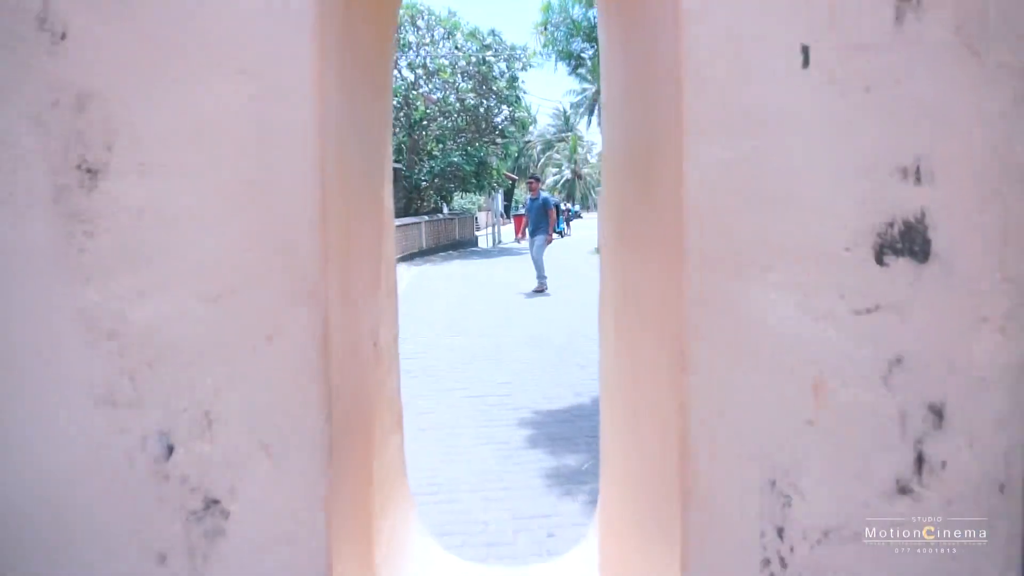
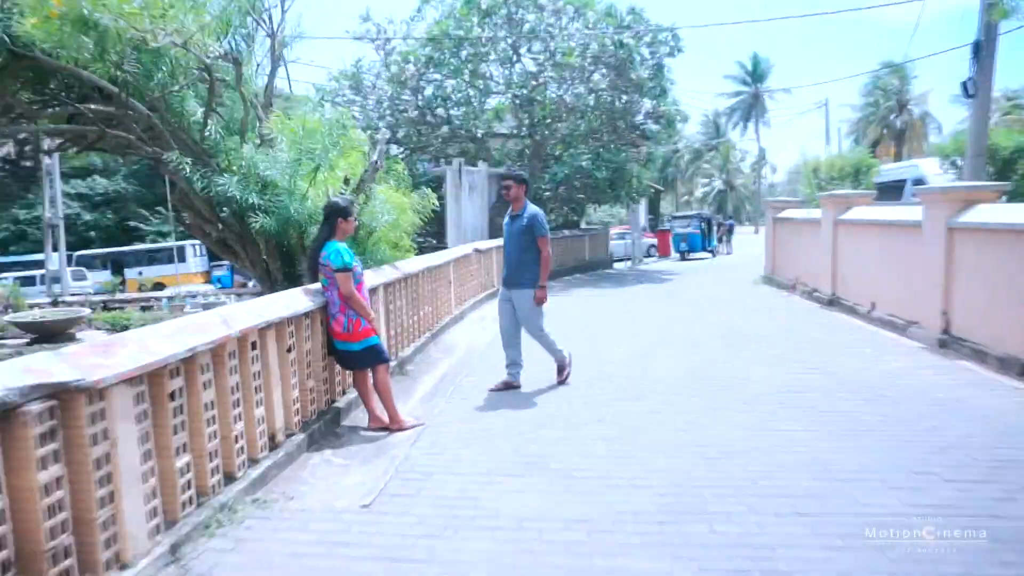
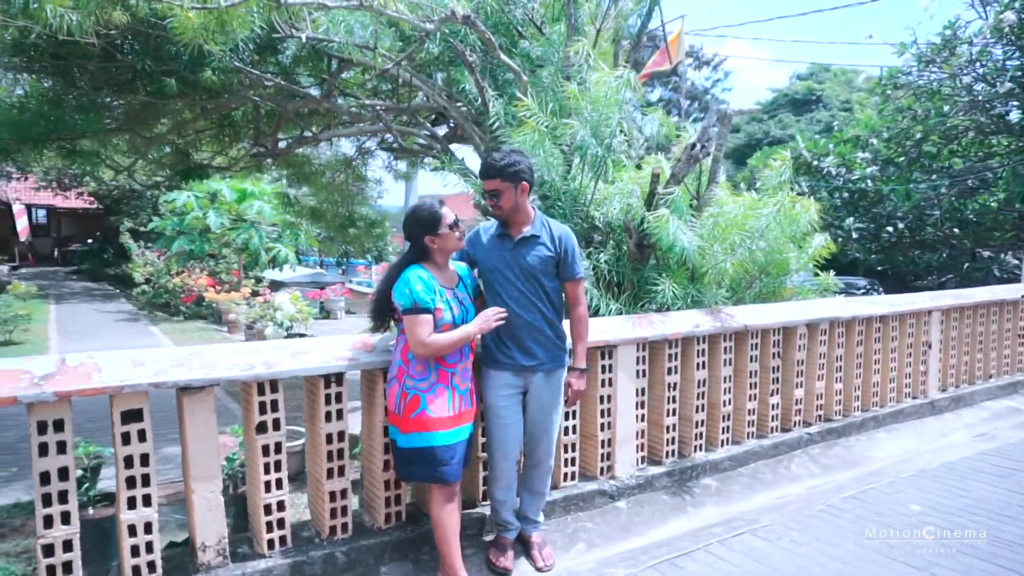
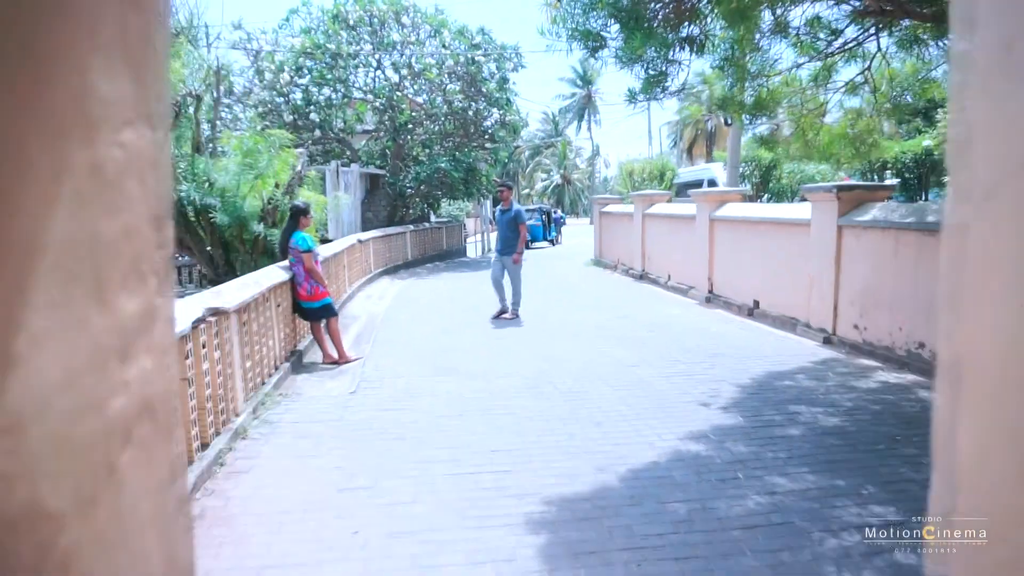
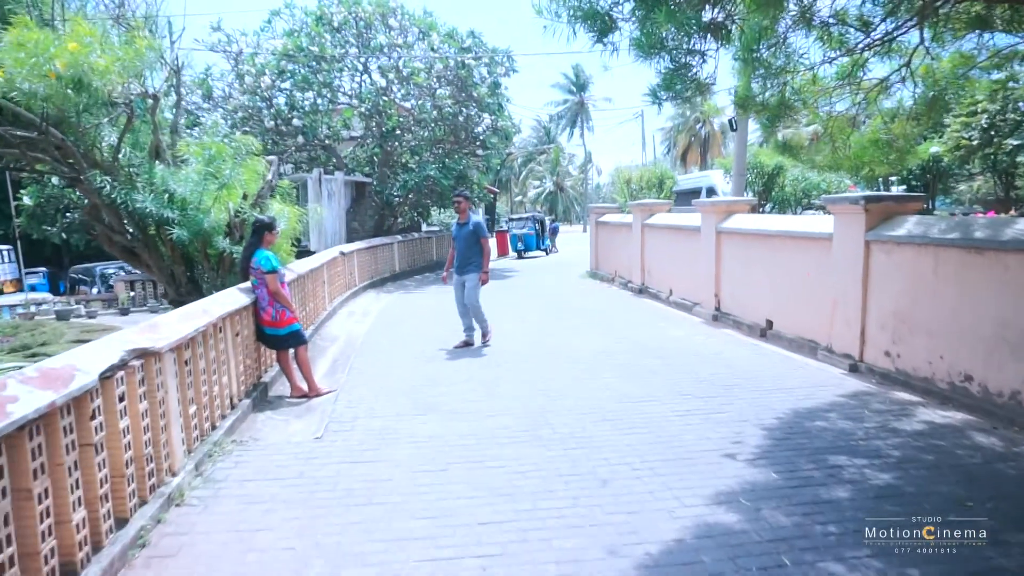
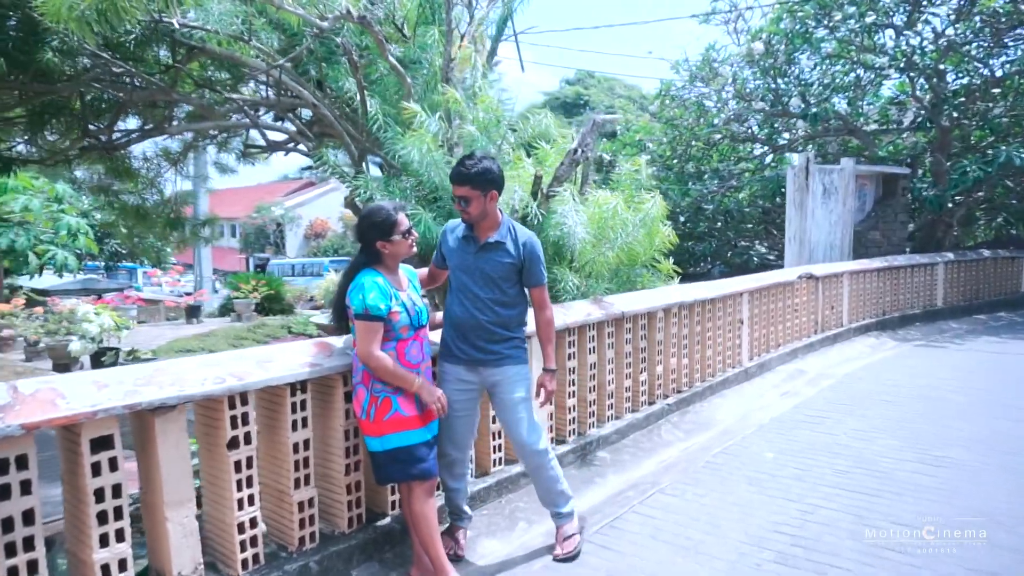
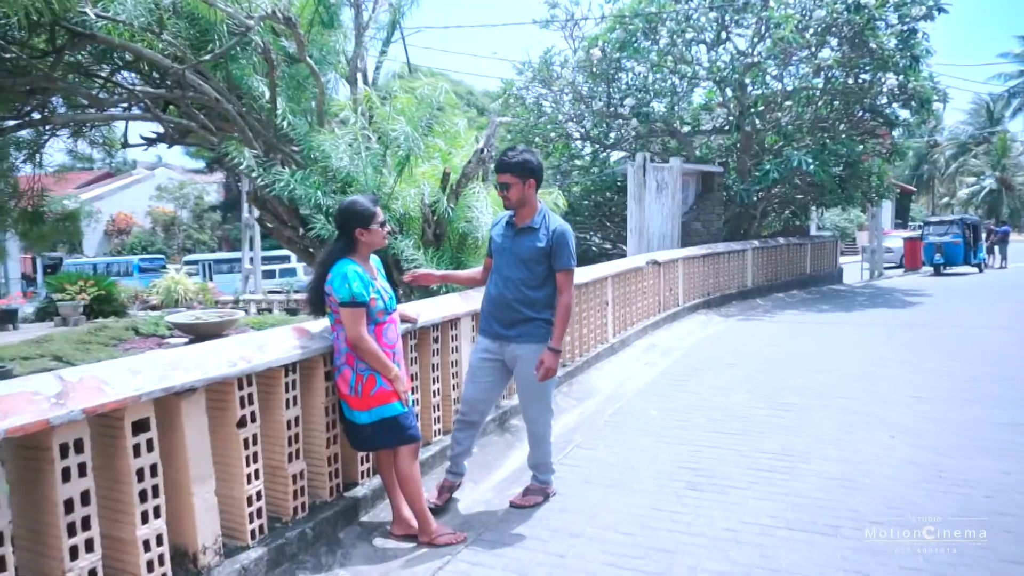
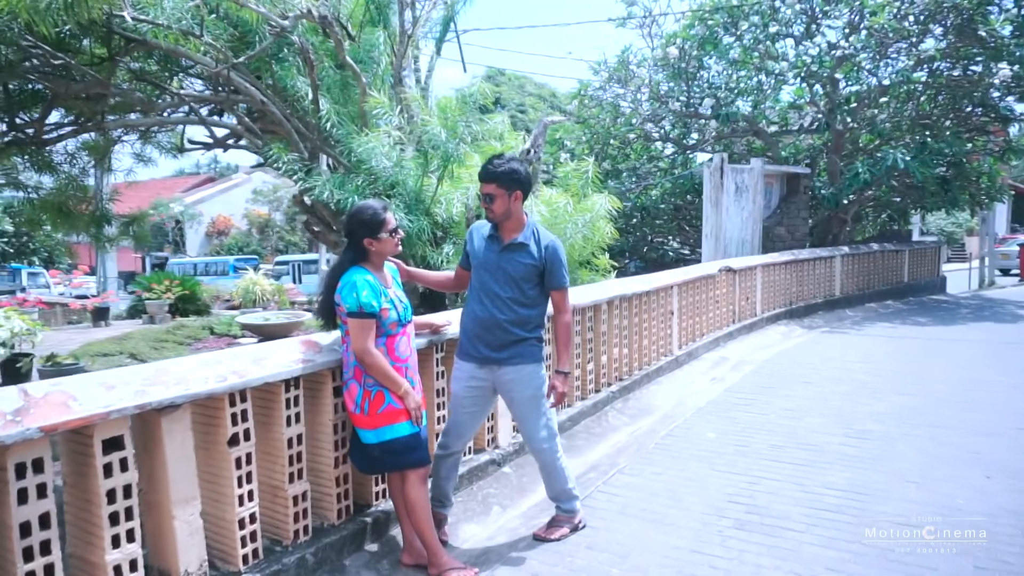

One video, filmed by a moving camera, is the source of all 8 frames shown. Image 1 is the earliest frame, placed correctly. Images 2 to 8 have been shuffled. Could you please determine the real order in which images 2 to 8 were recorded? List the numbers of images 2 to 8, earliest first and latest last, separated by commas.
4, 5, 2, 7, 8, 6, 3
